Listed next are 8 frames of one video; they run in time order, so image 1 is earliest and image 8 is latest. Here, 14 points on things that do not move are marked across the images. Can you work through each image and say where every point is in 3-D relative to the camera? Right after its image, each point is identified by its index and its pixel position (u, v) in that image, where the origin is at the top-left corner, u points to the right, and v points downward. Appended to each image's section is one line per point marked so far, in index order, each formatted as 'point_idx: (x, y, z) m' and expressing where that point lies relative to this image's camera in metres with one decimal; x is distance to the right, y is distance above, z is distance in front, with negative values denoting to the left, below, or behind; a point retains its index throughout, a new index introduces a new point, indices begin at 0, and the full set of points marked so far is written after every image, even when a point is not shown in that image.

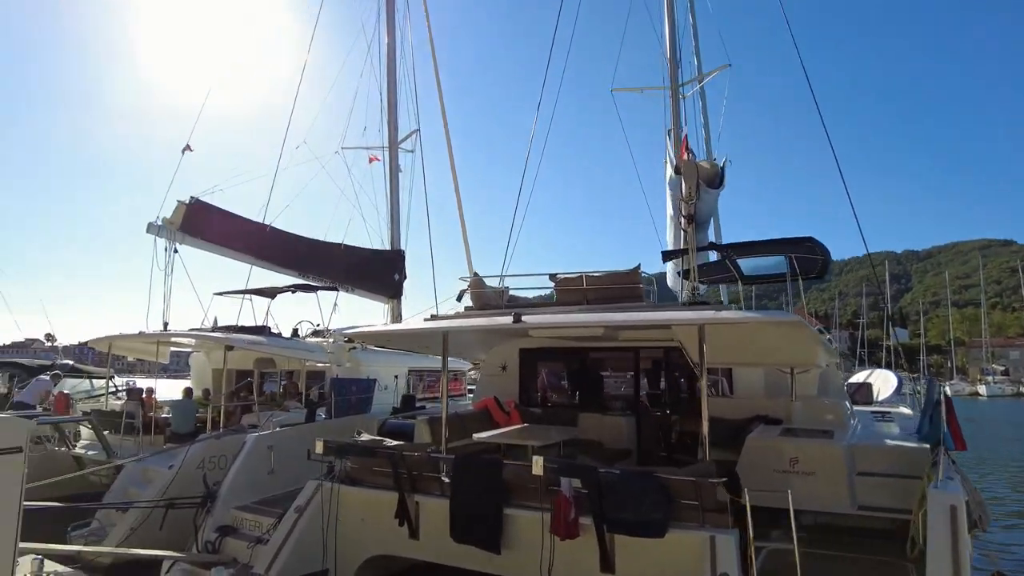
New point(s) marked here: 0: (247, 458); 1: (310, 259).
0: (-3.4, -2.2, +8.7) m
1: (-4.6, +0.6, +15.3) m
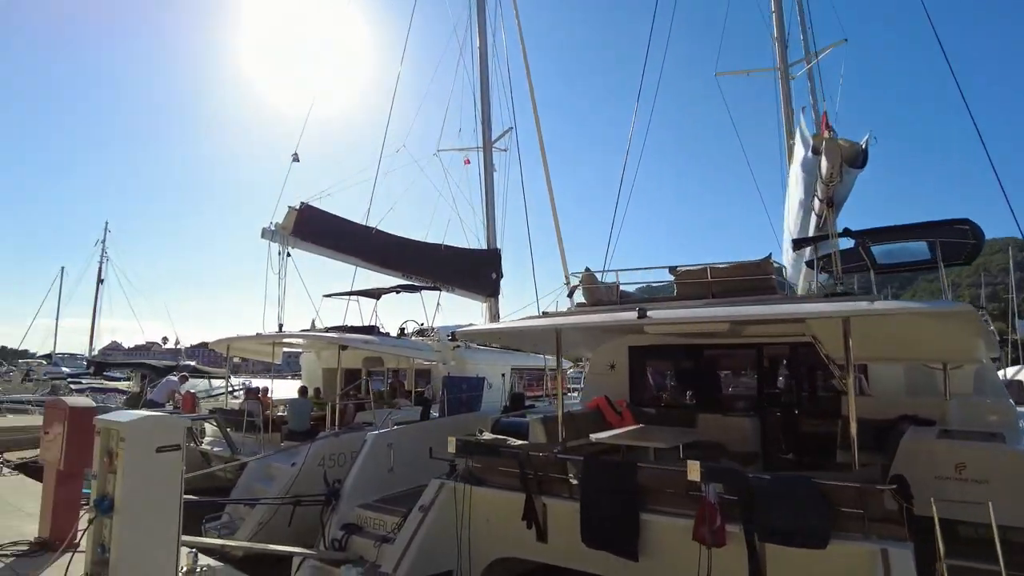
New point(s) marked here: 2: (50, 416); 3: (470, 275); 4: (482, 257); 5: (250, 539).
0: (-1.9, -2.2, +8.8) m
1: (-2.3, +0.6, +15.4) m
2: (-4.2, -1.2, +6.1) m
3: (-1.1, +0.3, +16.5) m
4: (-0.8, +0.8, +16.8) m
5: (-3.4, -3.3, +8.6) m
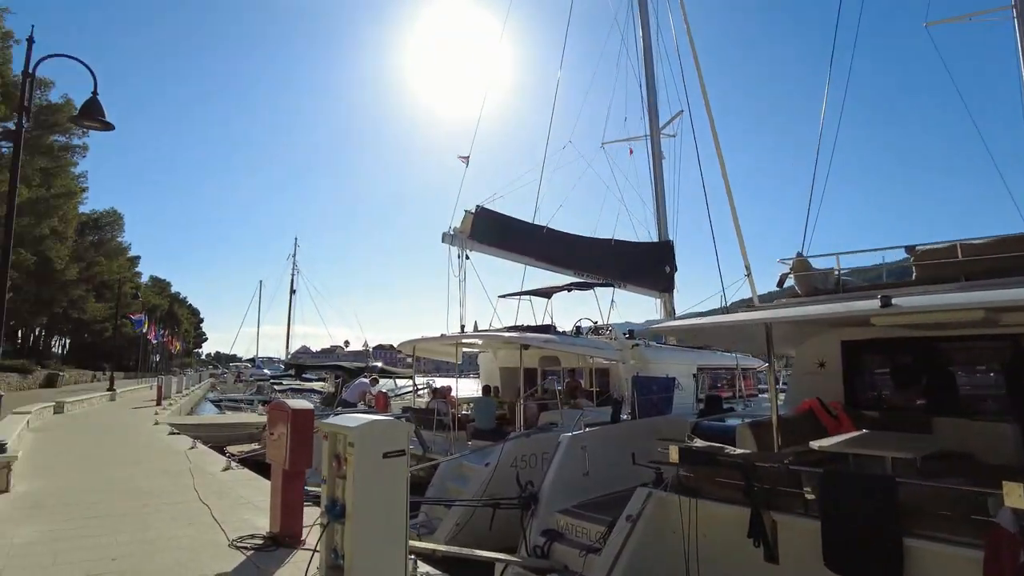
0: (+0.7, -2.2, +8.4) m
1: (+1.7, +0.7, +15.0) m
2: (-2.3, -1.3, +6.3) m
3: (+3.1, +0.4, +15.8) m
4: (+3.5, +0.9, +16.0) m
5: (-0.8, -3.3, +8.6) m
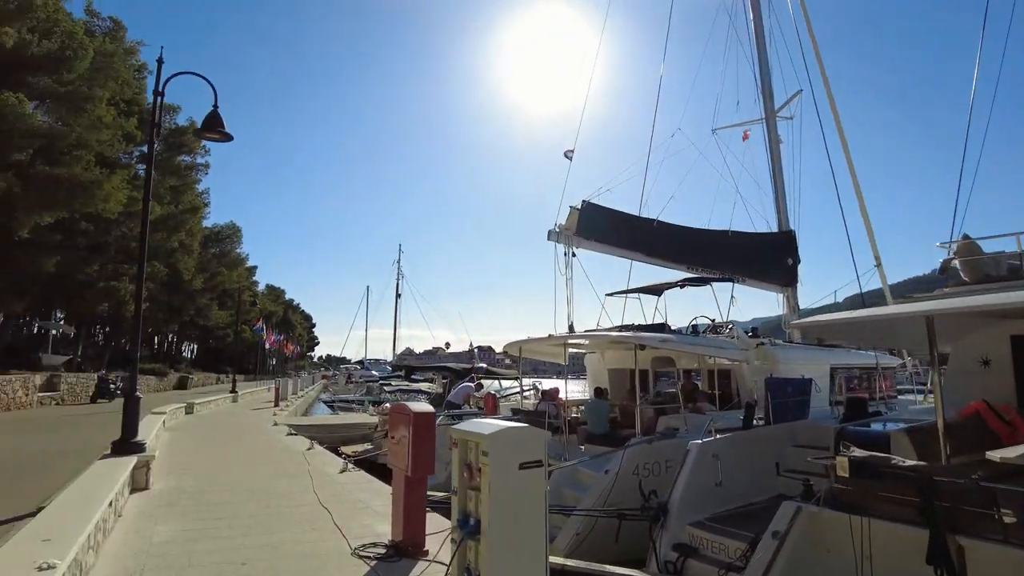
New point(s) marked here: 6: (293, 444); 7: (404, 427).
0: (+2.1, -2.1, +7.7) m
1: (+4.0, +0.8, +14.1) m
2: (-1.1, -1.3, +6.1) m
3: (+5.6, +0.6, +14.7) m
4: (+5.9, +1.0, +14.9) m
5: (+0.7, -3.2, +8.2) m
6: (-4.7, -3.4, +14.4) m
7: (-0.9, -1.2, +5.8) m
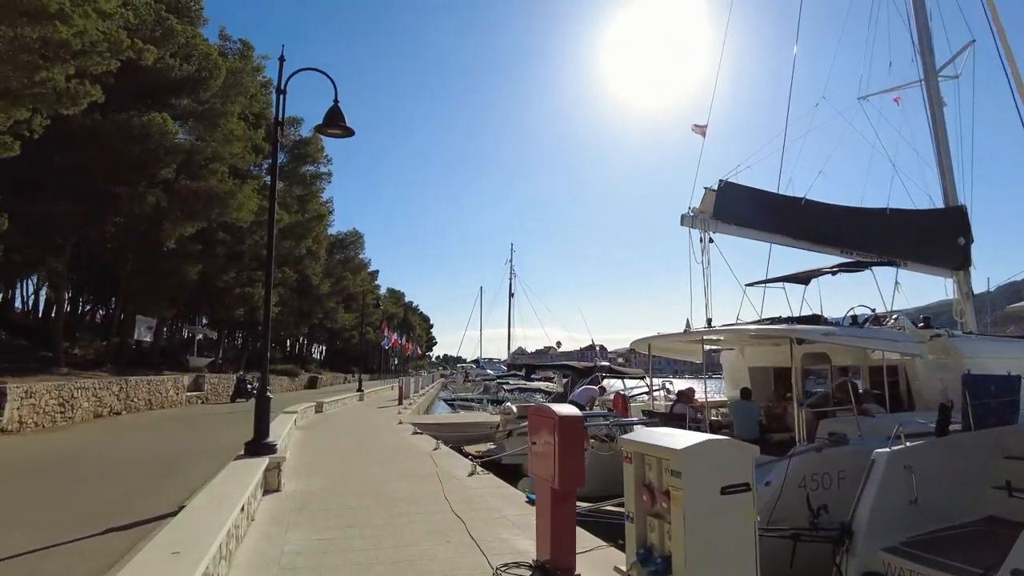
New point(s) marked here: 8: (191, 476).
0: (+3.6, -1.9, +6.5) m
1: (+6.5, +1.1, +12.5) m
2: (+0.2, -1.1, +5.4) m
3: (+8.1, +0.9, +12.8) m
4: (+8.5, +1.4, +12.9) m
5: (+2.4, -3.1, +7.1) m
6: (-2.0, -3.3, +14.2) m
7: (+0.3, -1.1, +5.1) m
8: (-5.6, -3.3, +11.6) m
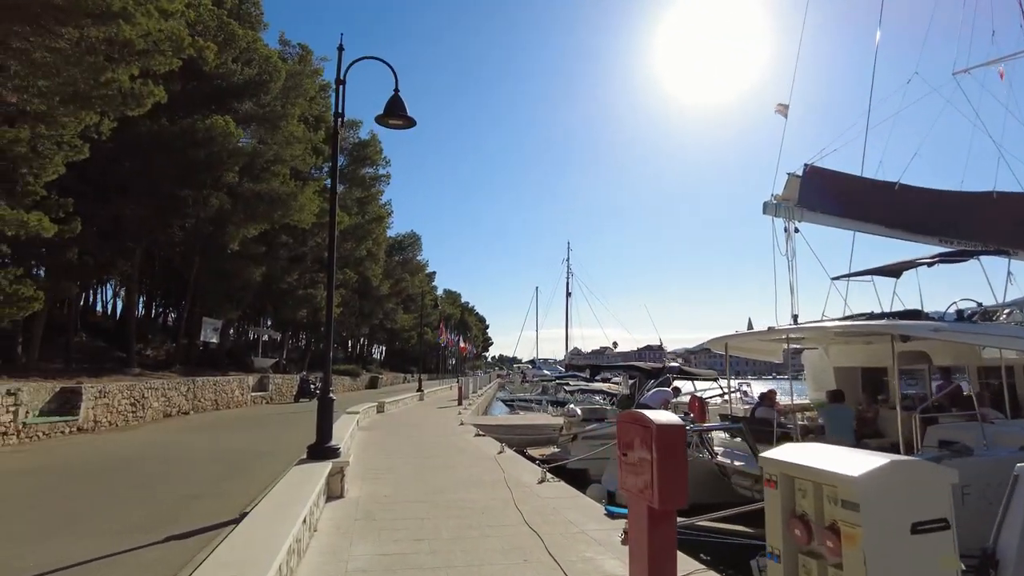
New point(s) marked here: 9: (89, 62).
0: (+4.3, -1.8, +5.6) m
1: (+7.6, +1.2, +11.3) m
2: (+0.8, -1.1, +4.8) m
3: (+9.3, +1.0, +11.5) m
4: (+9.7, +1.5, +11.6) m
5: (+3.1, -3.0, +6.3) m
6: (-0.6, -3.3, +13.7) m
7: (+0.9, -1.0, +4.4) m
8: (-4.4, -3.3, +11.5) m
9: (-6.7, +3.6, +10.5) m
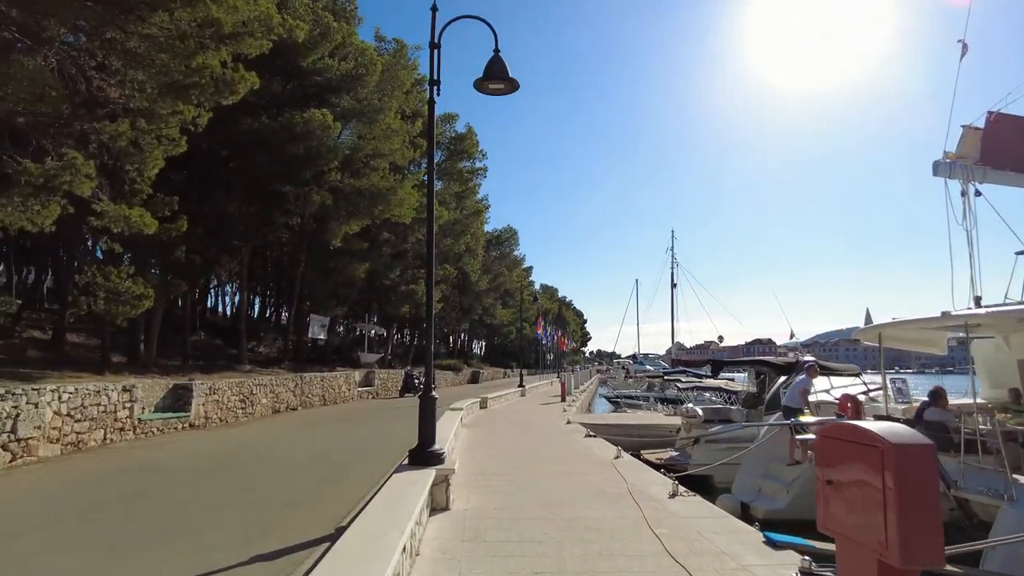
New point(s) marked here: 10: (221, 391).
0: (+5.3, -1.5, +3.7) m
1: (+9.3, +1.6, +8.9) m
2: (+1.6, -0.9, +3.5) m
3: (+11.0, +1.5, +8.8) m
4: (+11.3, +2.0, +8.9) m
5: (+4.2, -2.7, +4.6) m
6: (+1.6, -3.0, +12.5) m
7: (+1.7, -0.8, +3.1) m
8: (-2.5, -3.1, +10.8) m
9: (-5.0, +3.7, +10.2) m
10: (-8.0, -2.8, +18.2) m
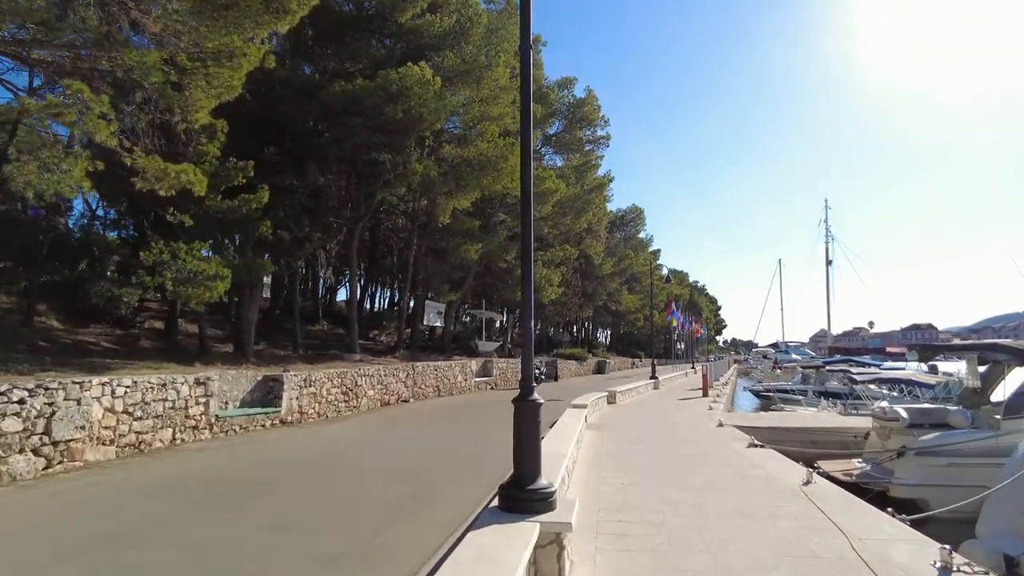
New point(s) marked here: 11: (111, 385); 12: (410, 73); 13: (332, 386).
0: (+5.5, -1.0, -0.3) m
1: (+10.3, +2.3, +4.0) m
2: (+1.9, -0.5, +0.1) m
3: (+12.0, +2.2, +3.6) m
4: (+12.3, +2.7, +3.6) m
5: (+4.6, -2.2, +0.8) m
6: (+3.5, -2.5, +9.0) m
7: (+1.8, -0.4, -0.3) m
8: (-0.8, -2.7, +8.1) m
9: (-3.6, +4.1, +7.9) m
10: (-4.8, -2.4, +16.4) m
11: (-6.0, -1.5, +10.0) m
12: (-2.6, +5.5, +16.9) m
13: (-4.7, -2.5, +17.1) m
